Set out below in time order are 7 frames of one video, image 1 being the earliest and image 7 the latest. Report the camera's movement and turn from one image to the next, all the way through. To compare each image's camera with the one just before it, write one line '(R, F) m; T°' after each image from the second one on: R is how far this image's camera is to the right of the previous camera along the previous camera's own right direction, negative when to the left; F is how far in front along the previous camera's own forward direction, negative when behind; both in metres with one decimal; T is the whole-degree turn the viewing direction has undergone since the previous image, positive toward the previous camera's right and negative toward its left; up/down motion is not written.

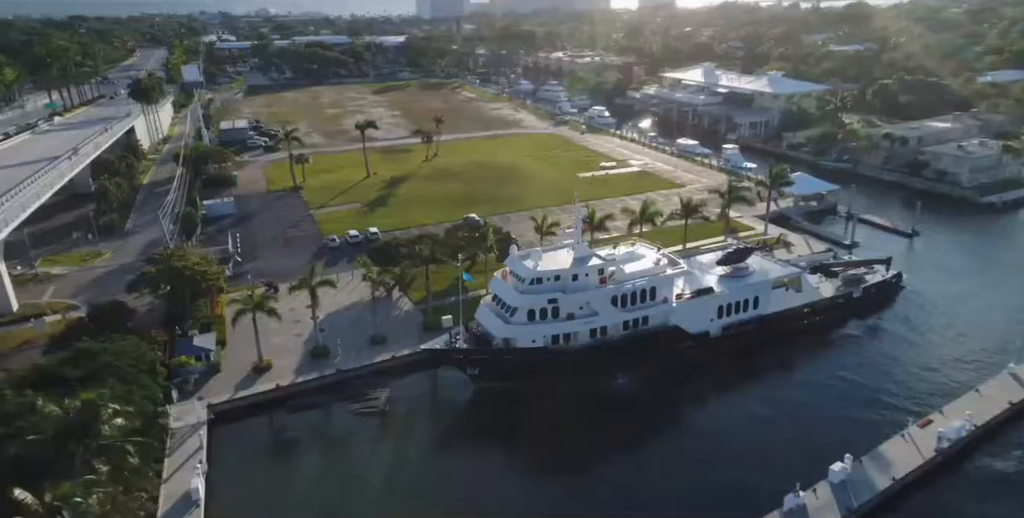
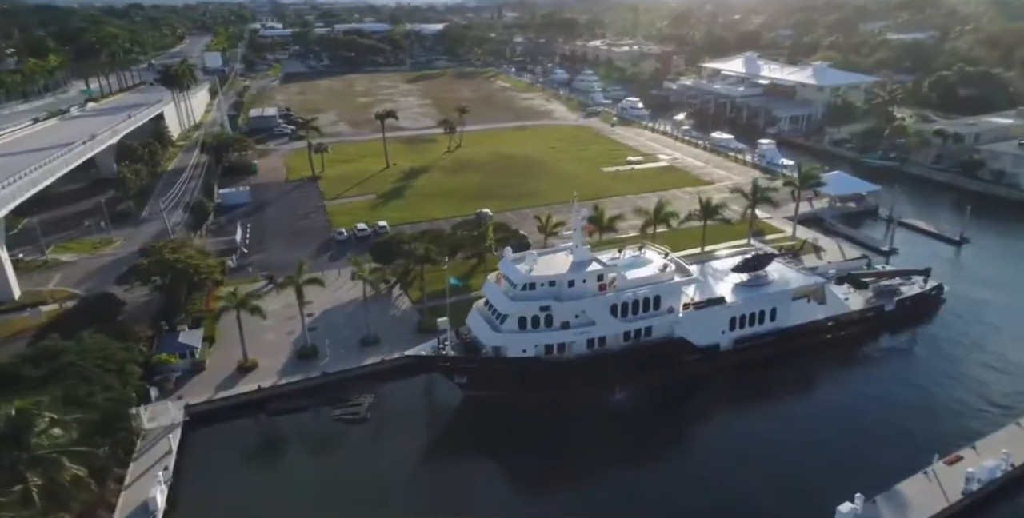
(+2.7, +2.4) m; -4°
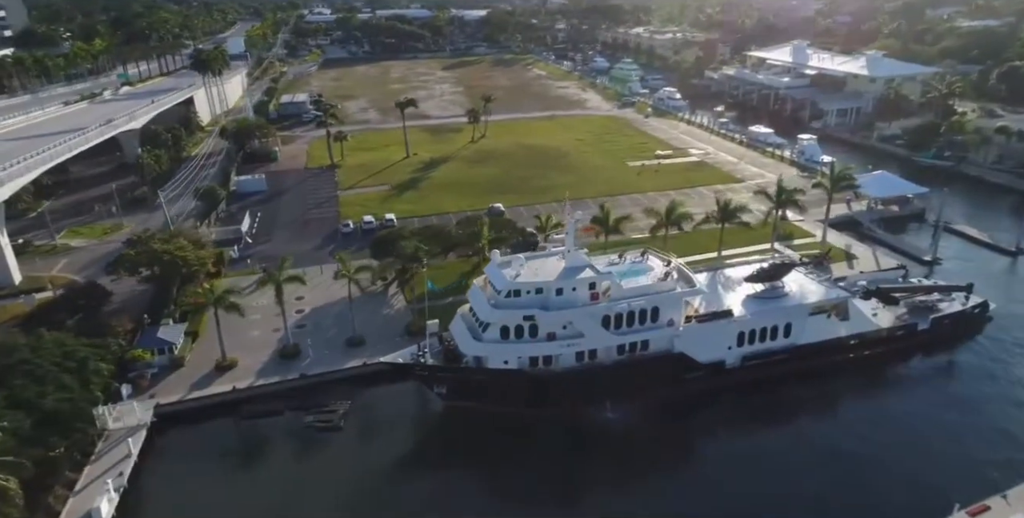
(+3.1, +2.6) m; -4°
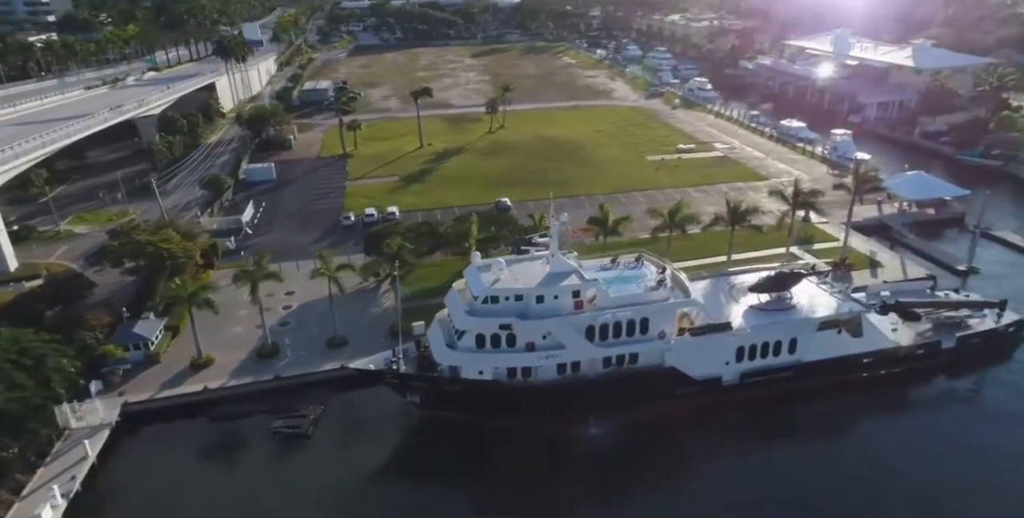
(+2.8, +2.2) m; -3°
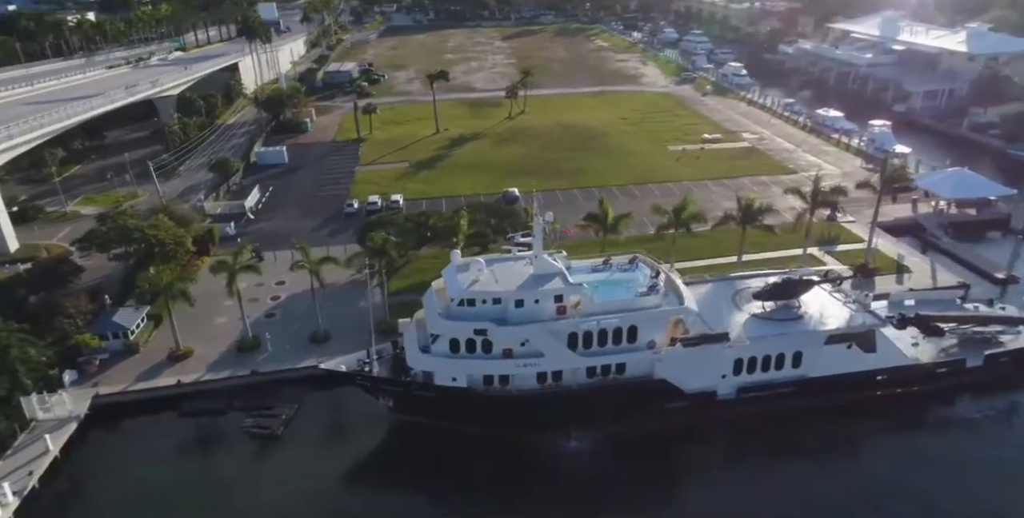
(+2.6, +2.1) m; -3°
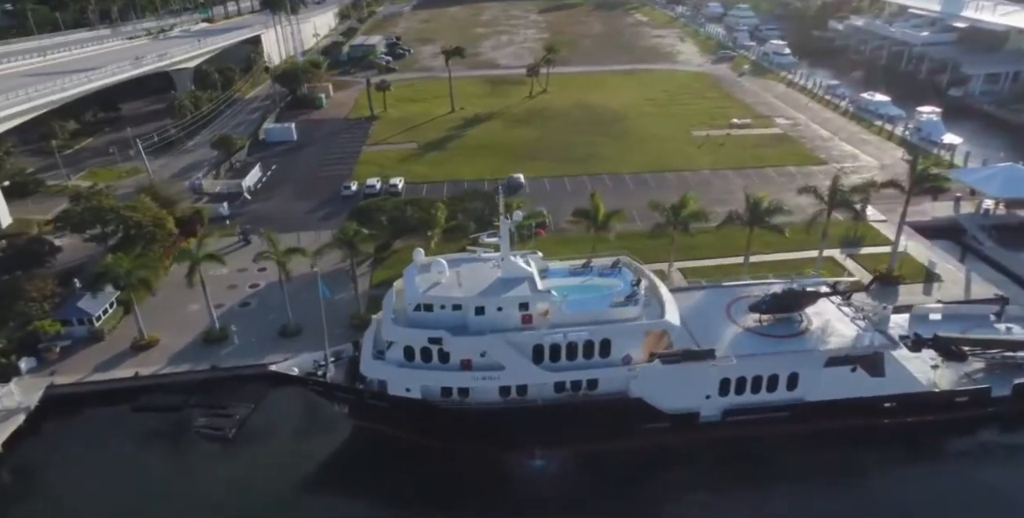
(+3.3, +2.8) m; -4°
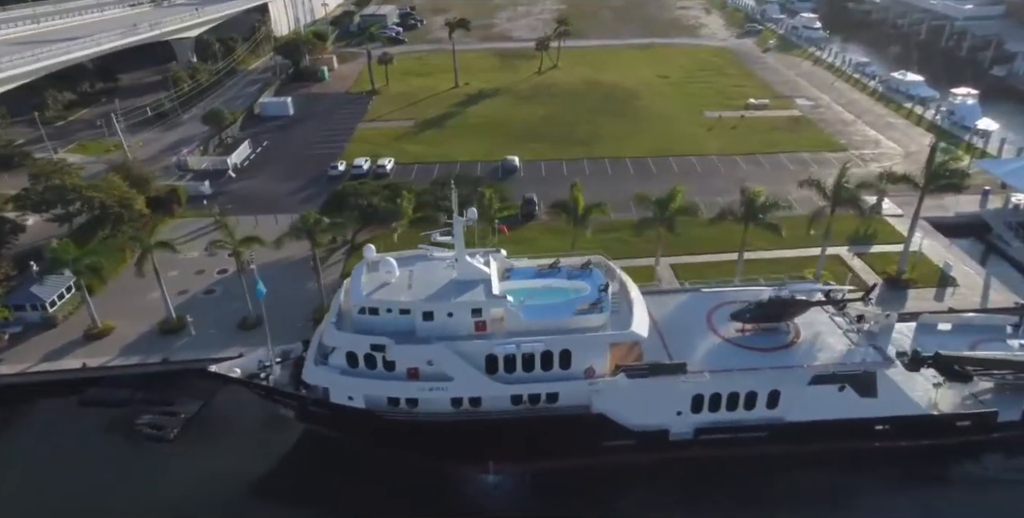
(+2.8, +2.5) m; -3°
